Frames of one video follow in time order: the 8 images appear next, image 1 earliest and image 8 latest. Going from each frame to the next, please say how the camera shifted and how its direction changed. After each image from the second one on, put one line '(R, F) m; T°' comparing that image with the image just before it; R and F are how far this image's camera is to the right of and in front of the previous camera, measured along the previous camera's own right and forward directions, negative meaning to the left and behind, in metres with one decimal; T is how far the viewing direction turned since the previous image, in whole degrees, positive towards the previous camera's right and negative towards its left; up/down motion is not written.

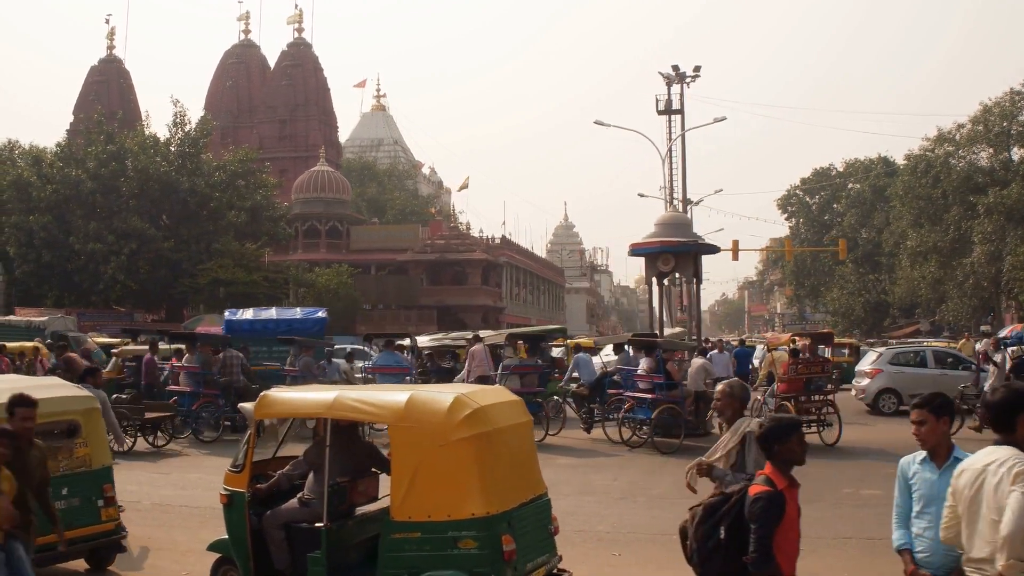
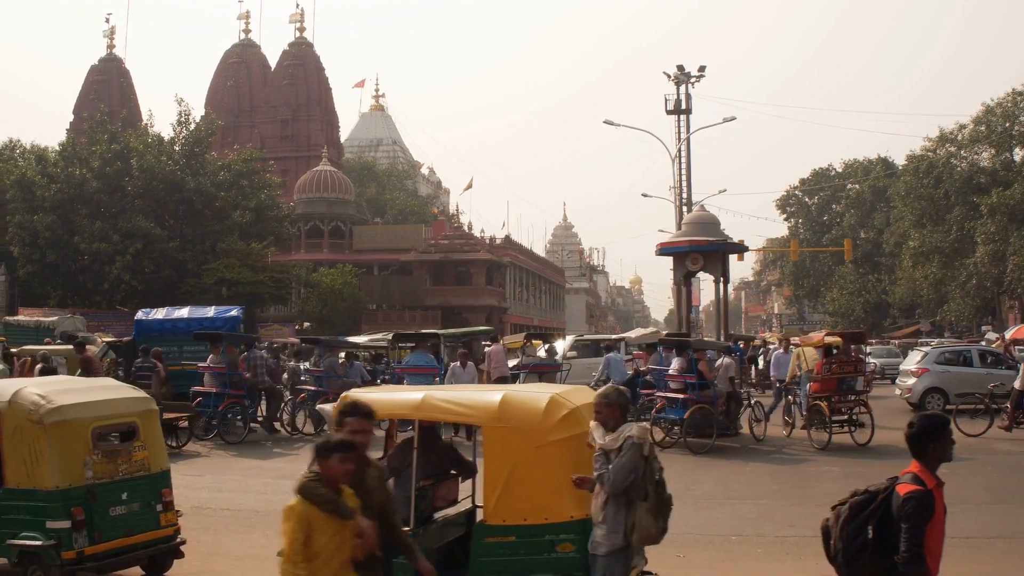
(-0.5, +0.2) m; 0°
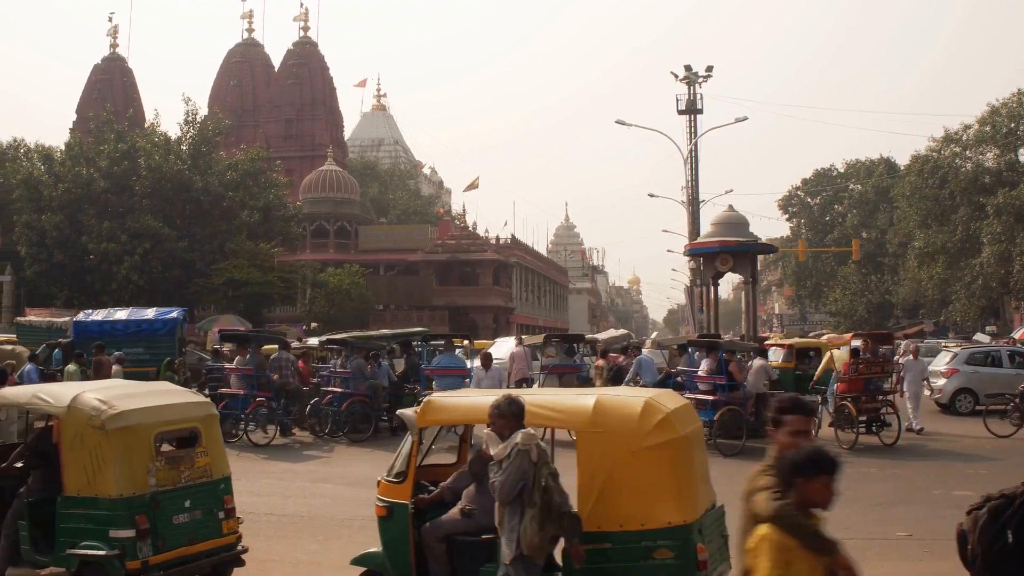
(-0.5, +0.2) m; 0°
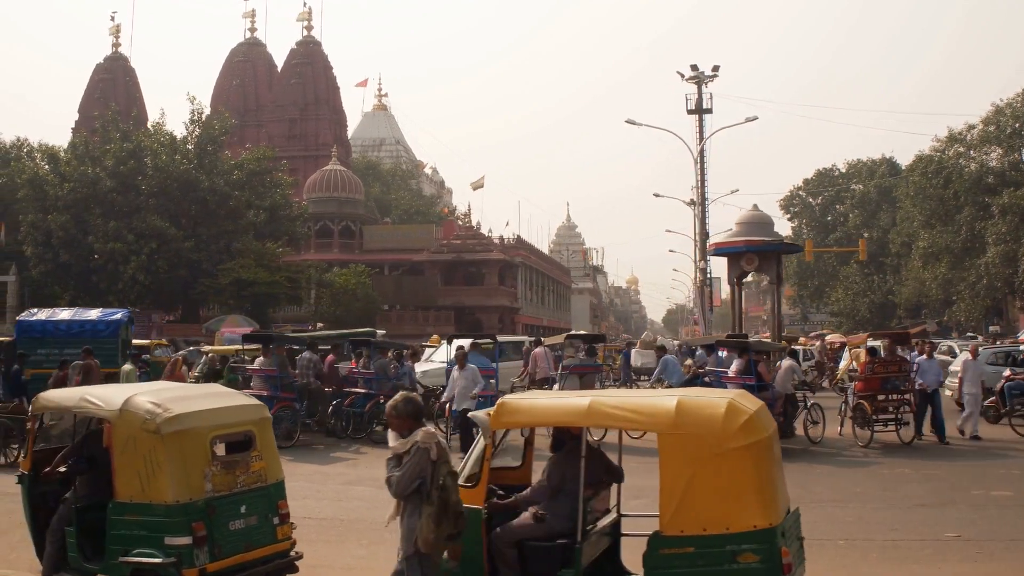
(-0.4, +0.2) m; 0°
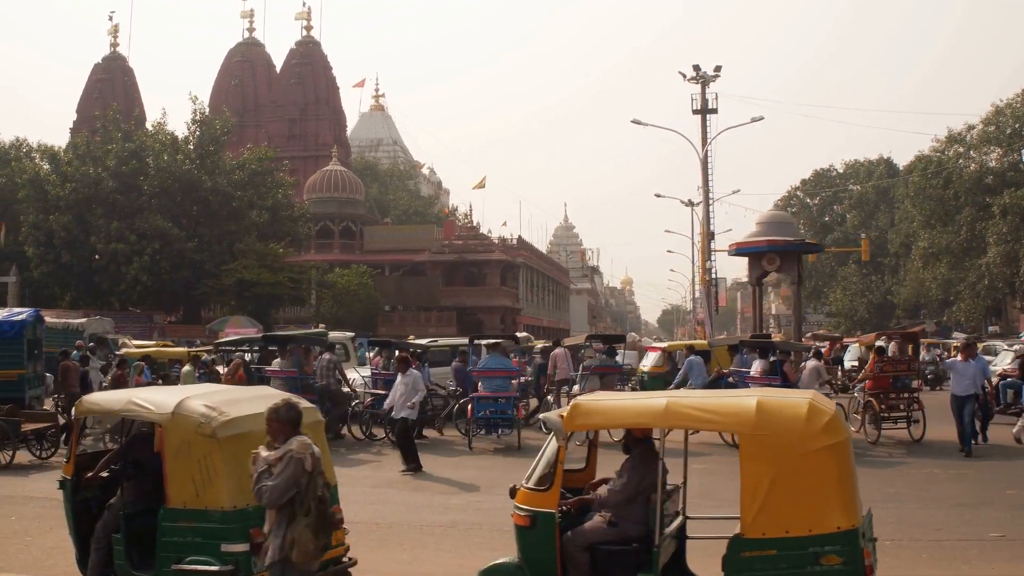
(-0.4, +0.1) m; 0°
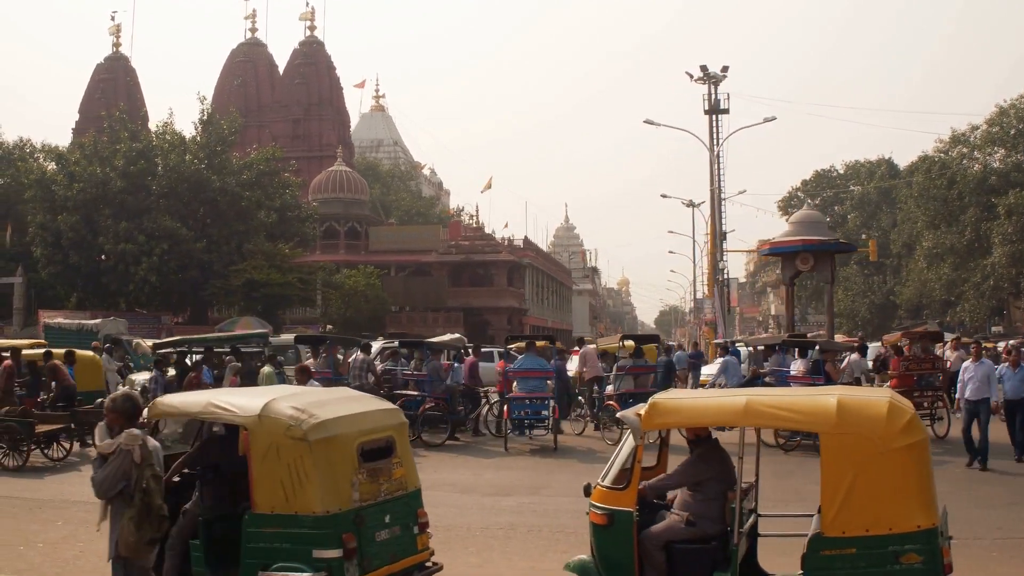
(-0.6, +0.1) m; 0°
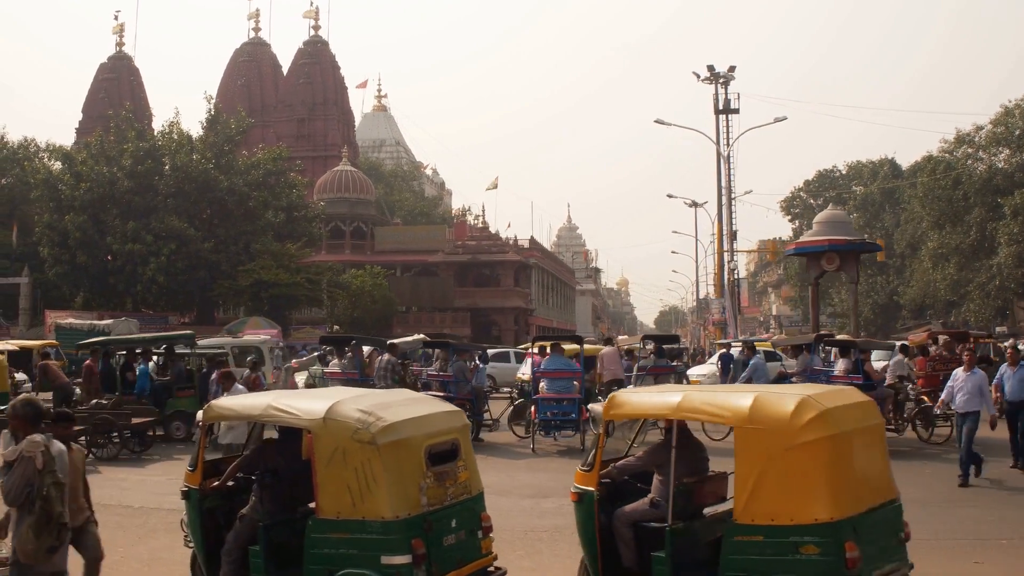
(-0.4, +0.1) m; 0°
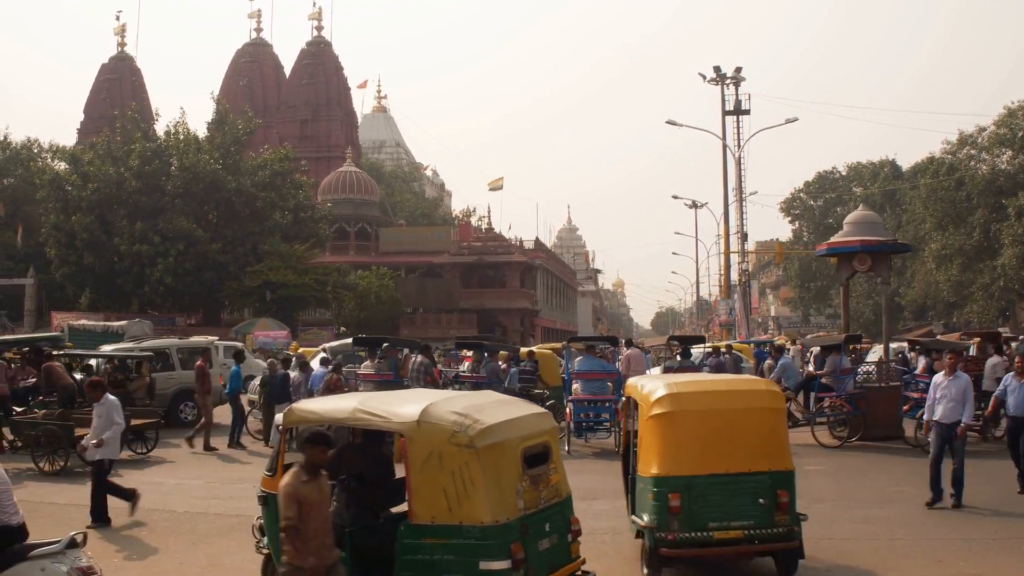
(-0.6, +0.1) m; 0°
